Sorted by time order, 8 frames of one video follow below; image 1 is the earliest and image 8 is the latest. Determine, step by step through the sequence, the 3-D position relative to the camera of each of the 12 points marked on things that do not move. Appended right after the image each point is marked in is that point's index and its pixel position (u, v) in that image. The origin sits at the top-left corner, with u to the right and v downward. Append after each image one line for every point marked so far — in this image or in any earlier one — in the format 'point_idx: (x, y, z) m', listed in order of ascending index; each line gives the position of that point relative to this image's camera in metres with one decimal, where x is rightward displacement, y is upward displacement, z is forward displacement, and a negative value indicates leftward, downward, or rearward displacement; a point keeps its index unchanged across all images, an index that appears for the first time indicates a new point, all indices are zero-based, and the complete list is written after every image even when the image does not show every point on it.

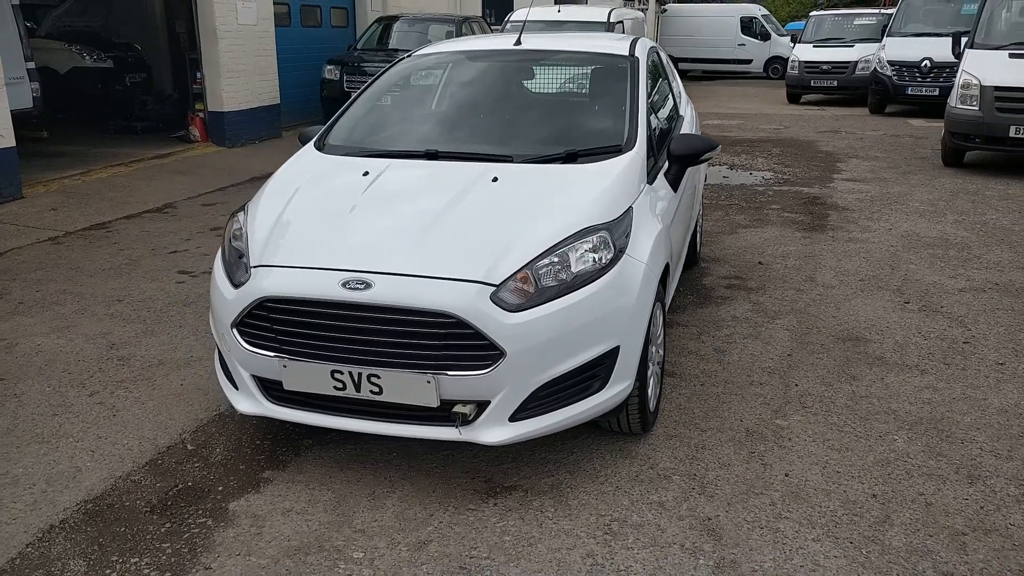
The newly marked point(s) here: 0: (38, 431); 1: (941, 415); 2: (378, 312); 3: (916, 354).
0: (-2.0, -0.6, +3.4) m
1: (+1.9, -0.6, +3.7) m
2: (-0.5, -0.1, +2.8) m
3: (+2.2, -0.4, +4.4) m
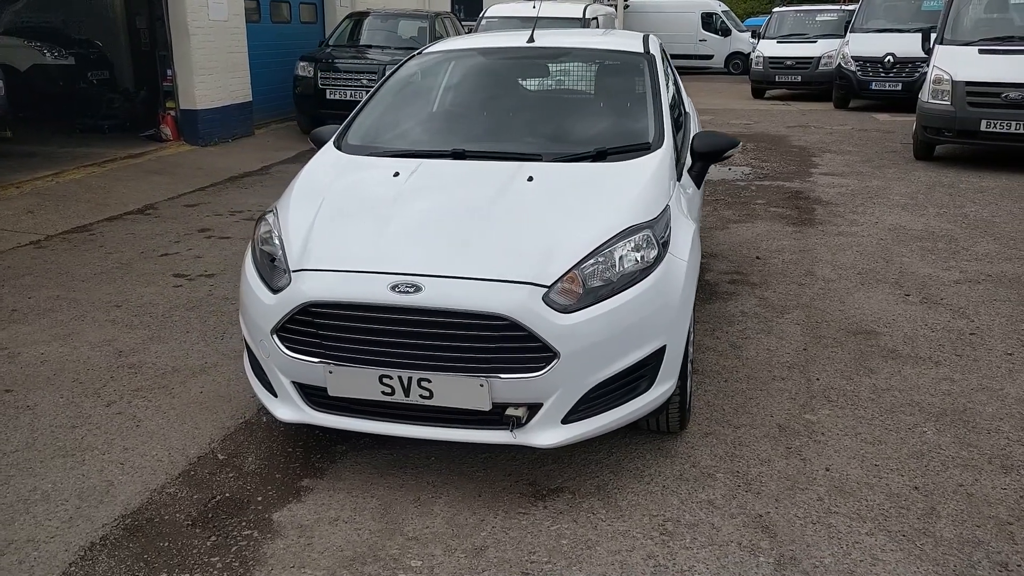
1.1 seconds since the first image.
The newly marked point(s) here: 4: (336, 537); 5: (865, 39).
0: (-1.8, -0.6, +3.3) m
1: (+2.1, -0.5, +3.8) m
2: (-0.3, -0.1, +2.8) m
3: (+2.3, -0.3, +4.5) m
4: (-0.6, -0.8, +2.8) m
5: (+6.8, +4.8, +16.1) m
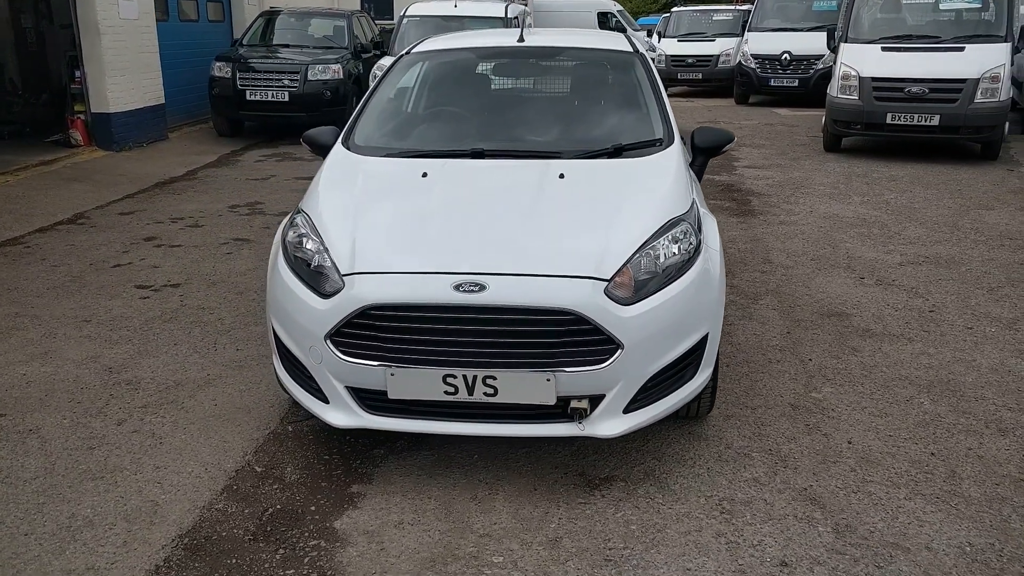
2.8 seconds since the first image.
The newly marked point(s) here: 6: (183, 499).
0: (-1.6, -0.7, +3.2) m
1: (+2.1, -0.4, +4.1) m
2: (-0.1, -0.1, +2.8) m
3: (+2.2, -0.2, +4.8) m
4: (-0.4, -0.9, +2.8) m
5: (+5.1, +5.1, +16.9) m
6: (-1.2, -0.8, +3.0) m
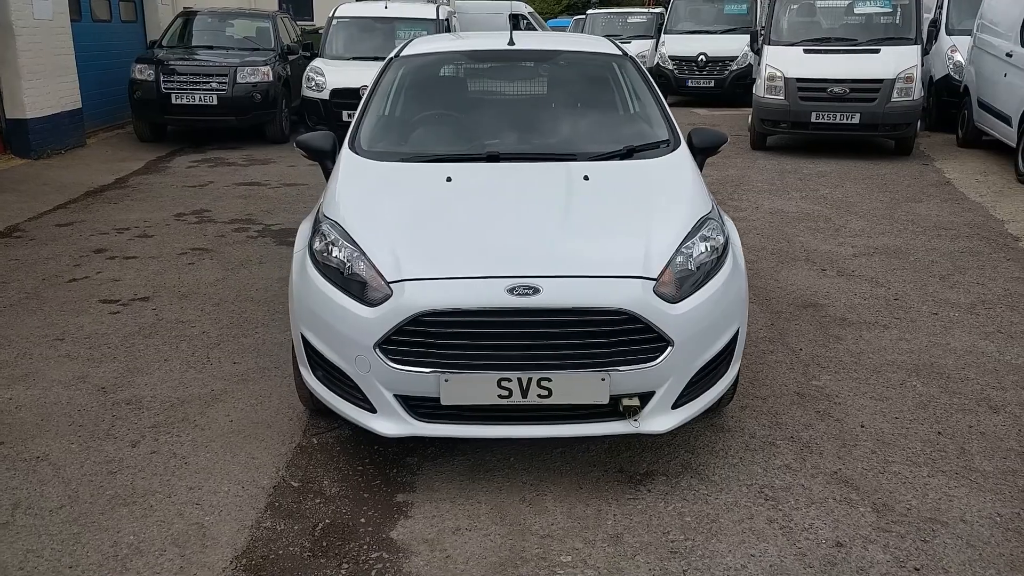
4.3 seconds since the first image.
0: (-1.4, -0.7, +3.0) m
1: (+2.2, -0.4, +4.3) m
2: (+0.1, -0.1, +2.8) m
3: (+2.2, -0.2, +5.1) m
4: (-0.1, -0.9, +2.8) m
5: (+3.5, +5.2, +17.4) m
6: (-1.0, -0.8, +2.9) m
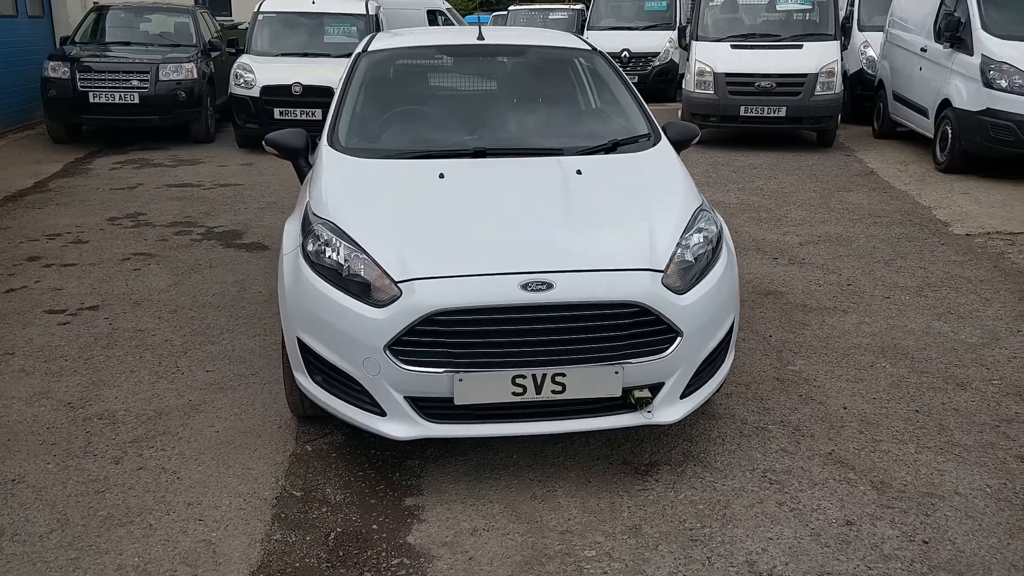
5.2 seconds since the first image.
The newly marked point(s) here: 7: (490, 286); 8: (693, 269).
0: (-1.4, -0.8, +2.8) m
1: (+2.1, -0.3, +4.5) m
2: (+0.2, -0.1, +2.8) m
3: (+2.0, -0.1, +5.3) m
4: (-0.1, -0.9, +2.8) m
5: (+2.0, +5.4, +17.6) m
6: (-0.9, -0.8, +2.7) m
7: (-0.1, 0.0, +2.8) m
8: (+0.7, +0.1, +3.1) m
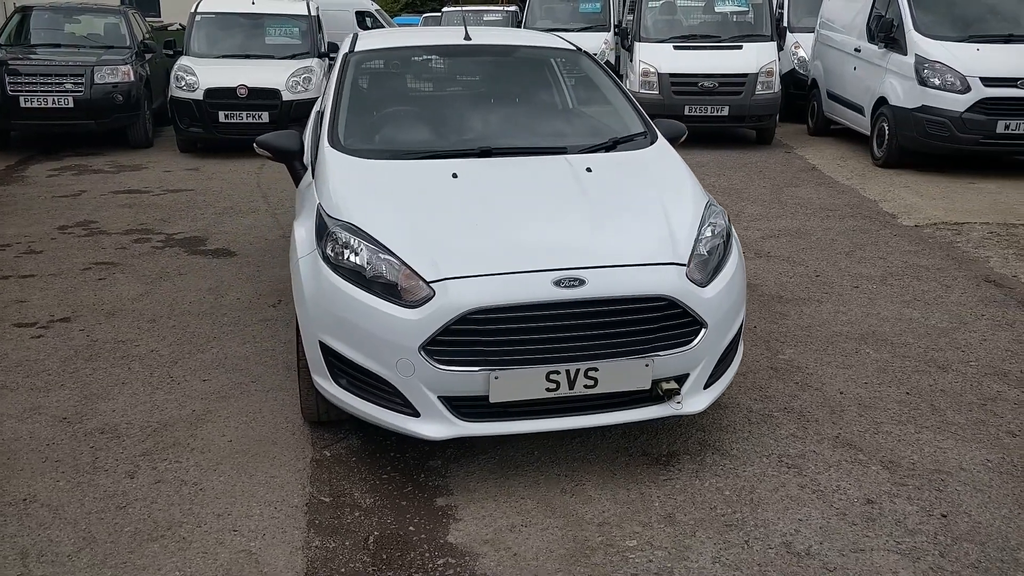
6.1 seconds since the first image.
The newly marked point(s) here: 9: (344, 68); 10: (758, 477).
0: (-1.3, -0.8, +2.7) m
1: (+2.0, -0.2, +4.7) m
2: (+0.3, -0.1, +2.9) m
3: (+1.9, 0.0, +5.5) m
4: (+0.1, -0.9, +2.8) m
5: (+0.7, +5.4, +17.8) m
6: (-0.8, -0.8, +2.7) m
7: (0.0, 0.0, +2.8) m
8: (+0.8, +0.1, +3.2) m
9: (-0.9, +1.2, +4.4) m
10: (+0.9, -0.7, +3.1) m
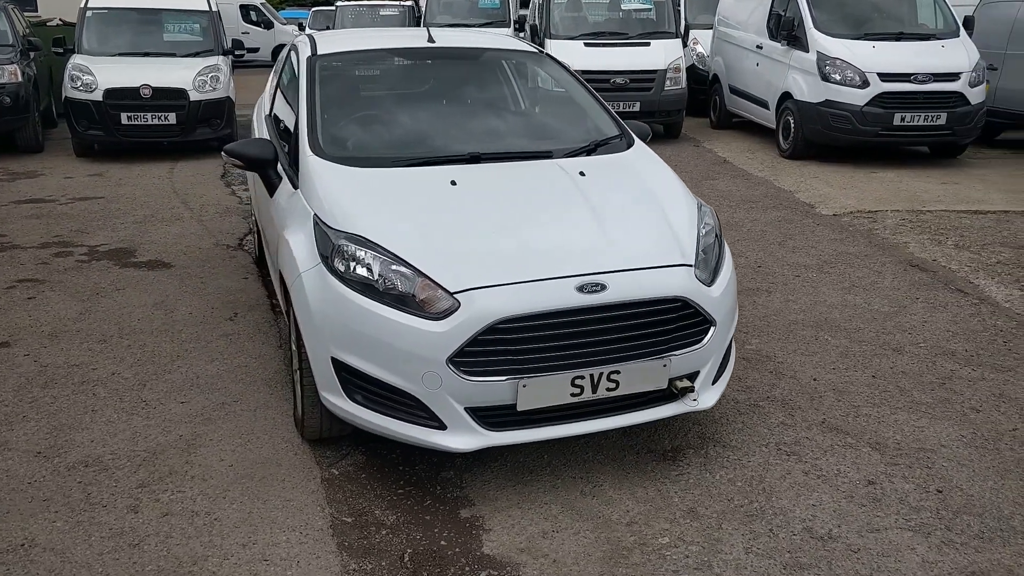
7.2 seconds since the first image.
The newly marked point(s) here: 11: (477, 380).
0: (-1.1, -0.9, +2.6) m
1: (+1.9, -0.2, +5.0) m
2: (+0.4, -0.1, +2.9) m
3: (+1.6, 0.0, +5.7) m
4: (+0.2, -0.9, +2.8) m
5: (-1.4, +5.4, +17.7) m
6: (-0.6, -0.9, +2.6) m
7: (+0.1, 0.0, +2.8) m
8: (+0.8, +0.1, +3.3) m
9: (-1.1, +1.1, +4.2) m
10: (+1.0, -0.7, +3.3) m
11: (-0.1, -0.3, +2.8) m
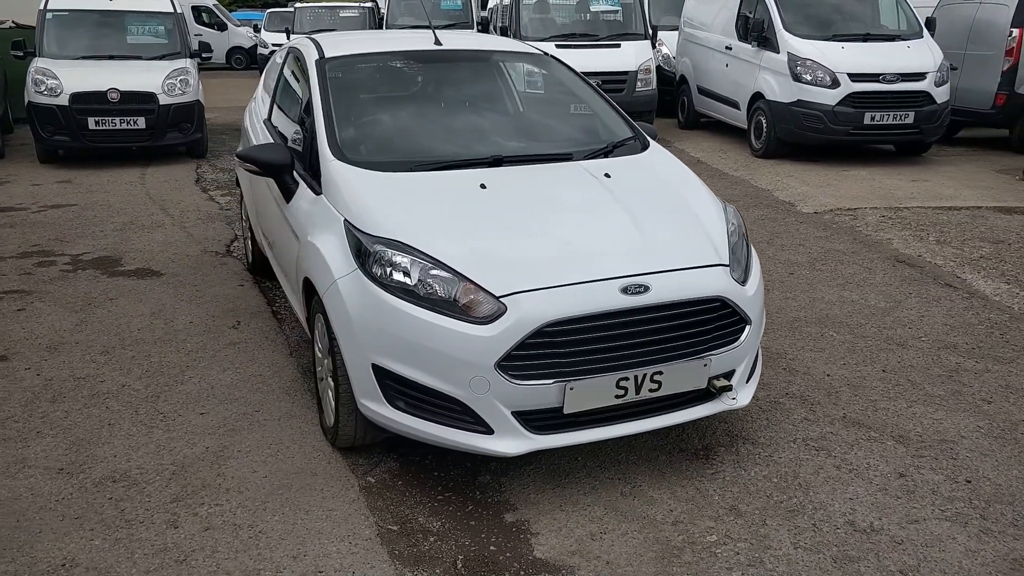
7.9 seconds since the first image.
0: (-0.9, -0.9, +2.5) m
1: (+1.9, -0.1, +5.1) m
2: (+0.5, -0.1, +2.9) m
3: (+1.6, +0.1, +5.8) m
4: (+0.4, -0.9, +2.8) m
5: (-2.2, +5.4, +17.6) m
6: (-0.4, -0.9, +2.6) m
7: (+0.3, 0.0, +2.8) m
8: (+0.9, +0.1, +3.3) m
9: (-1.0, +1.1, +4.2) m
10: (+1.1, -0.7, +3.3) m
11: (0.0, -0.3, +2.8) m
